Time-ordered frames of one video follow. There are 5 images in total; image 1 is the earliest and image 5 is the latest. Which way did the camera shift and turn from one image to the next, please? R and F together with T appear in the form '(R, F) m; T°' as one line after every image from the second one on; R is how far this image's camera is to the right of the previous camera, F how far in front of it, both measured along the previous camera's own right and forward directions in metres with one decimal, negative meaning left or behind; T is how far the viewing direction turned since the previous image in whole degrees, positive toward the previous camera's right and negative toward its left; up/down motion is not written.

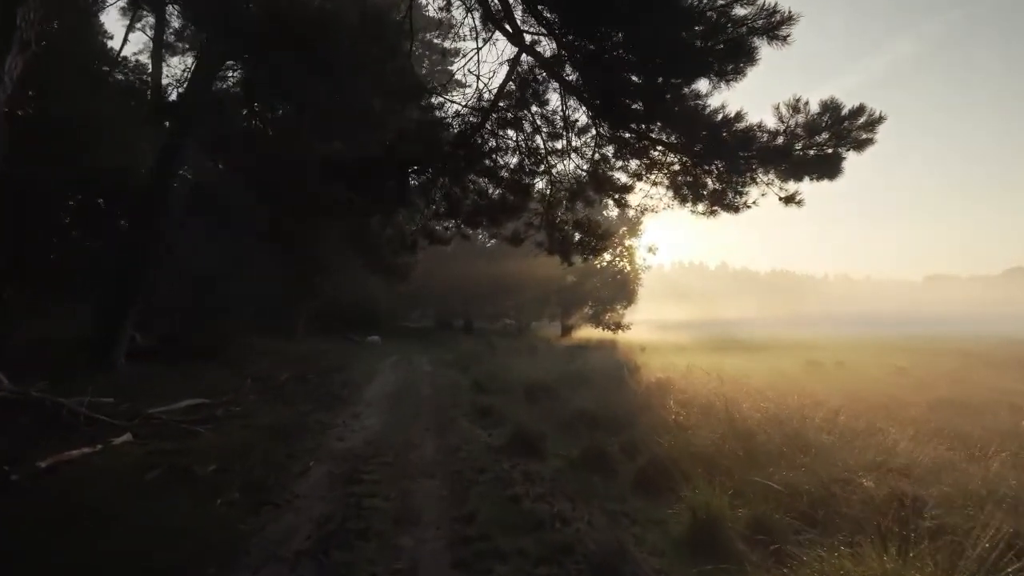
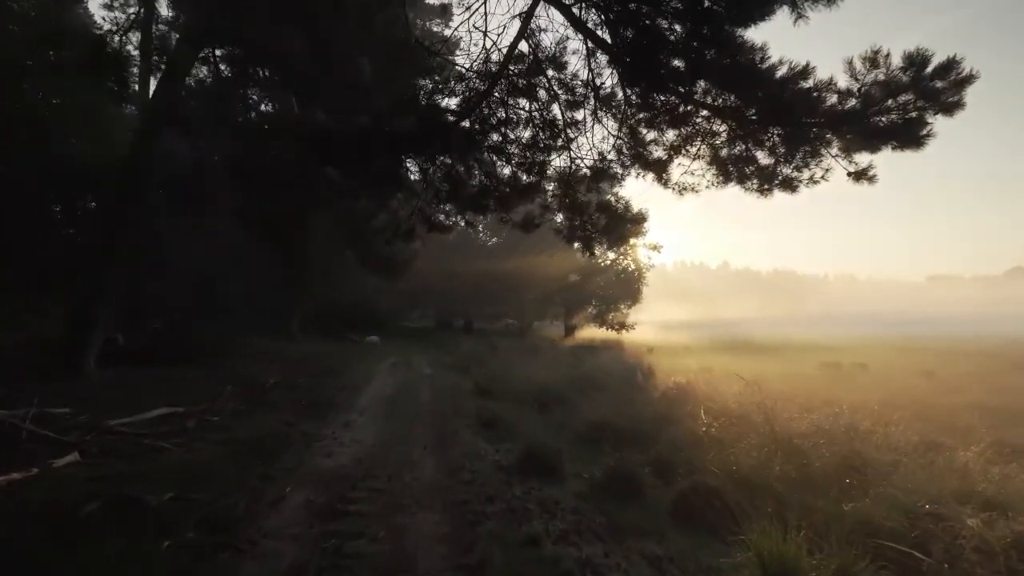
(-0.2, +1.4) m; 0°
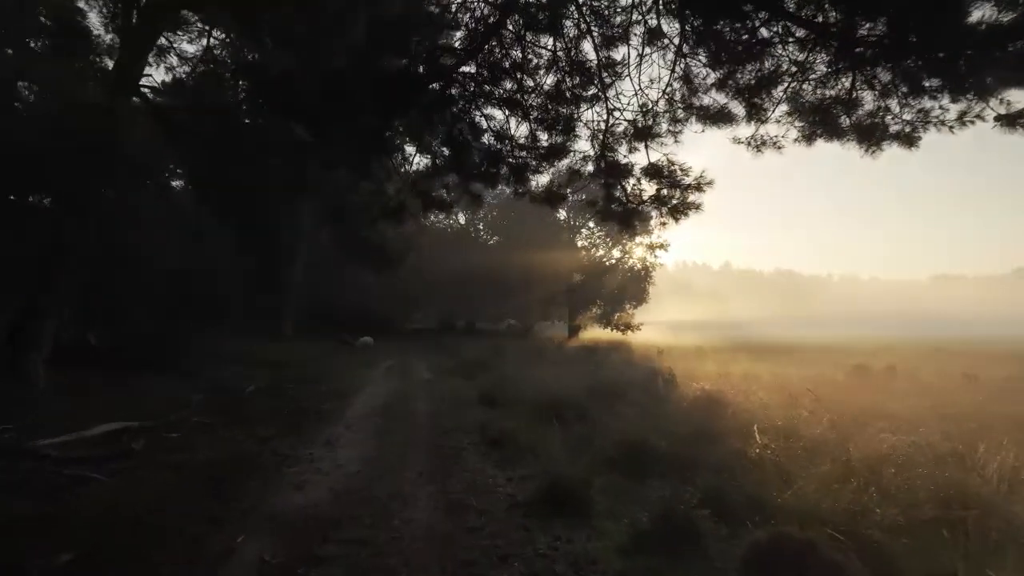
(-0.2, +1.9) m; 0°
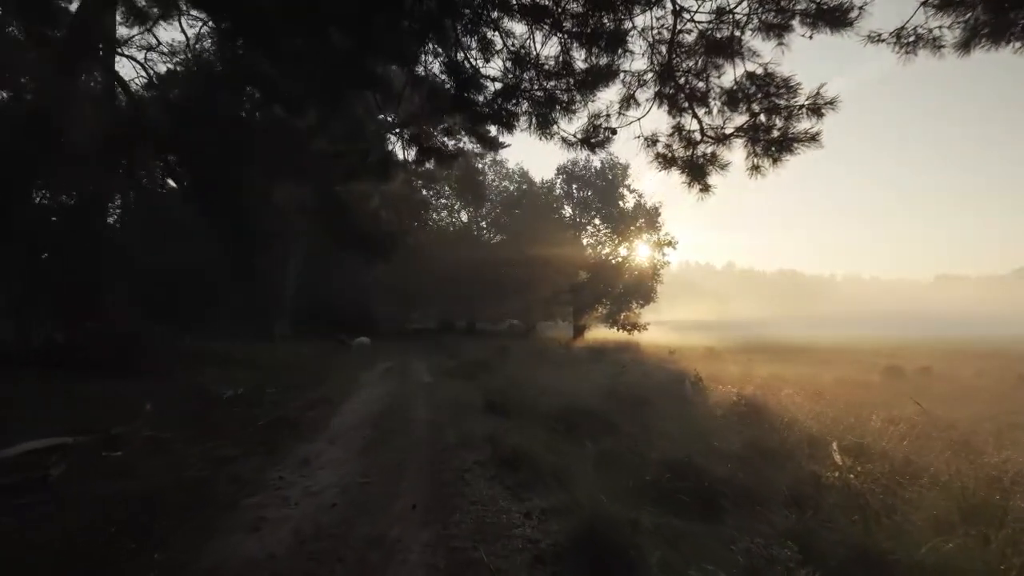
(-0.2, +1.9) m; 0°
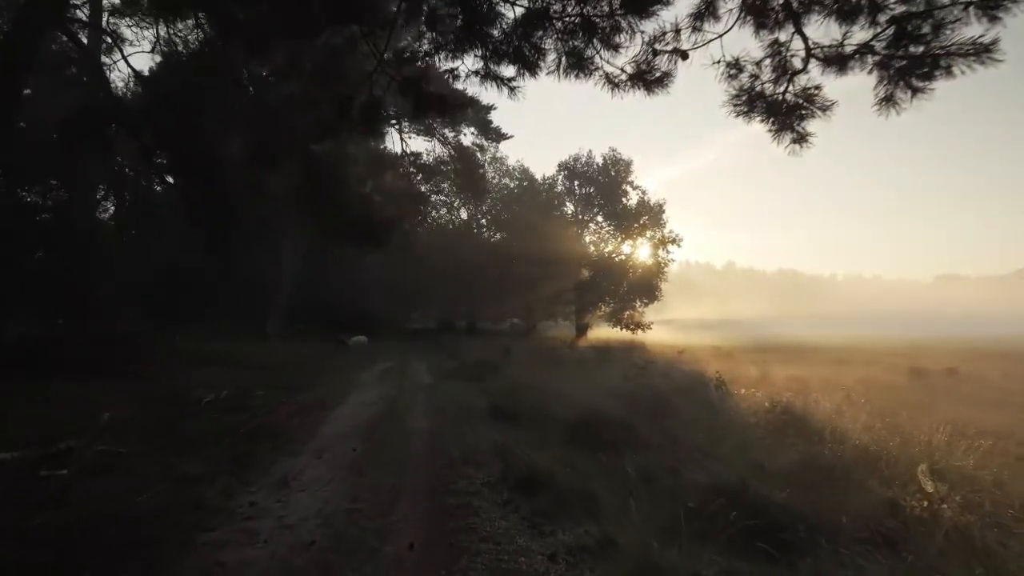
(-0.2, +1.3) m; 0°
